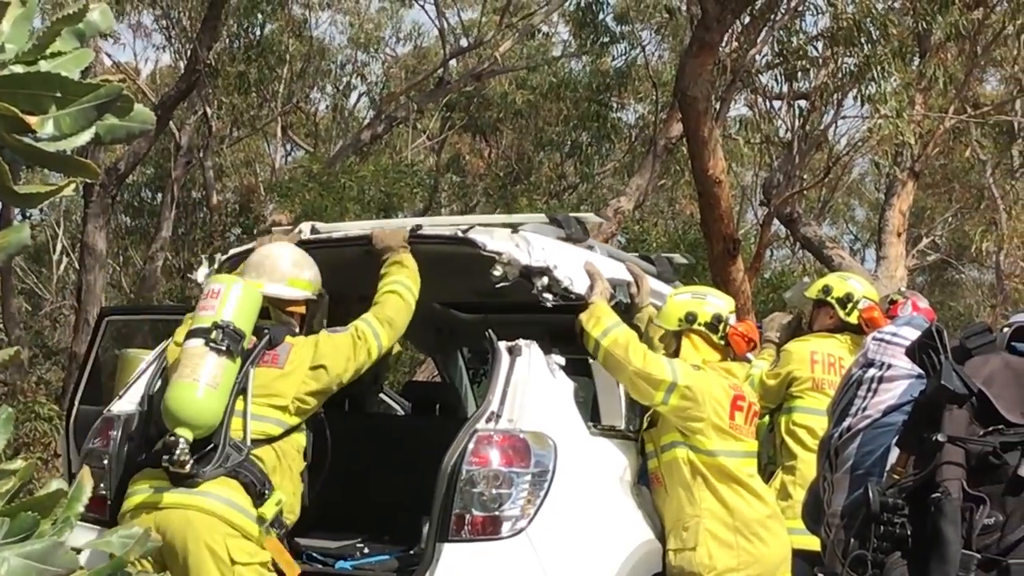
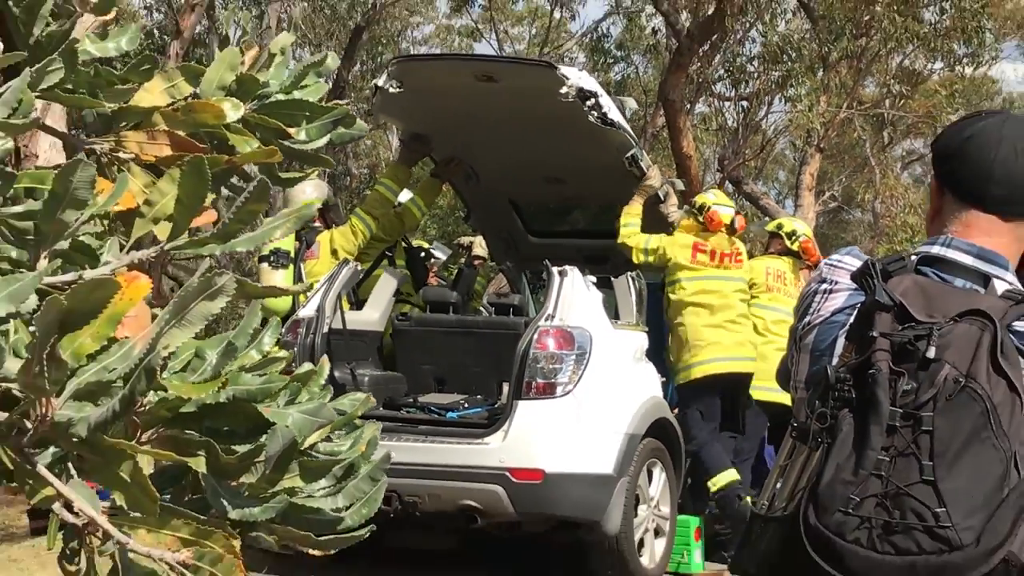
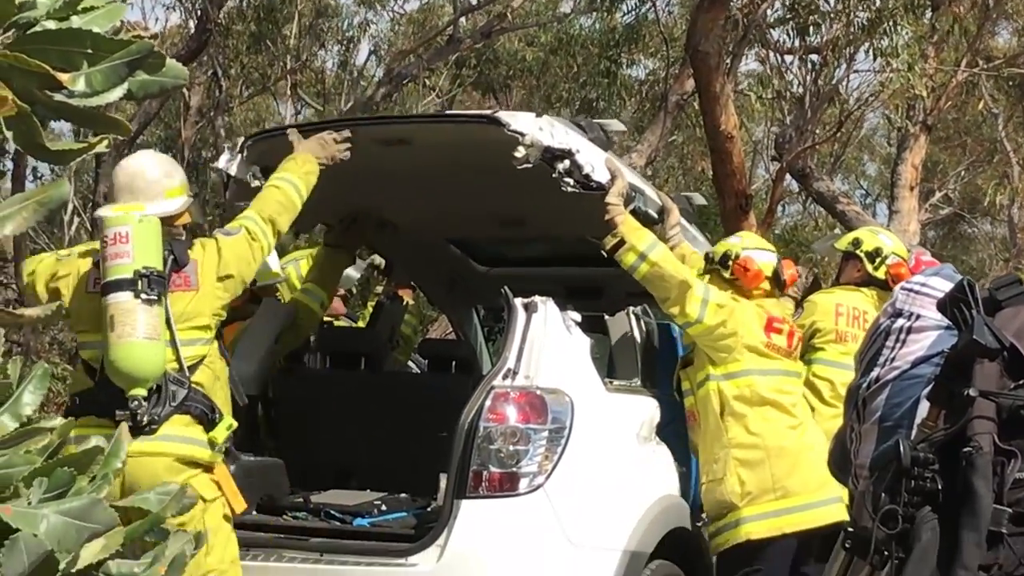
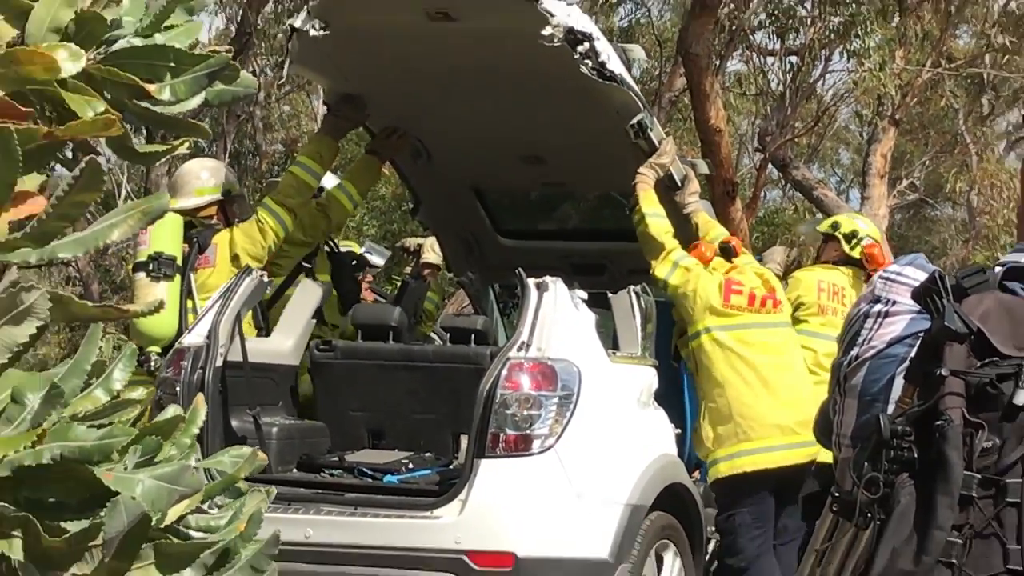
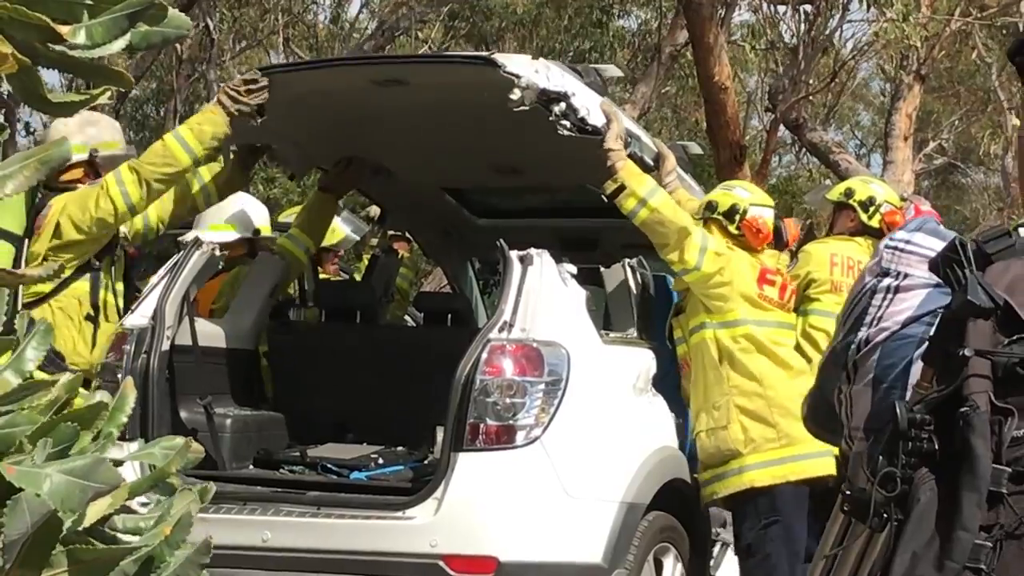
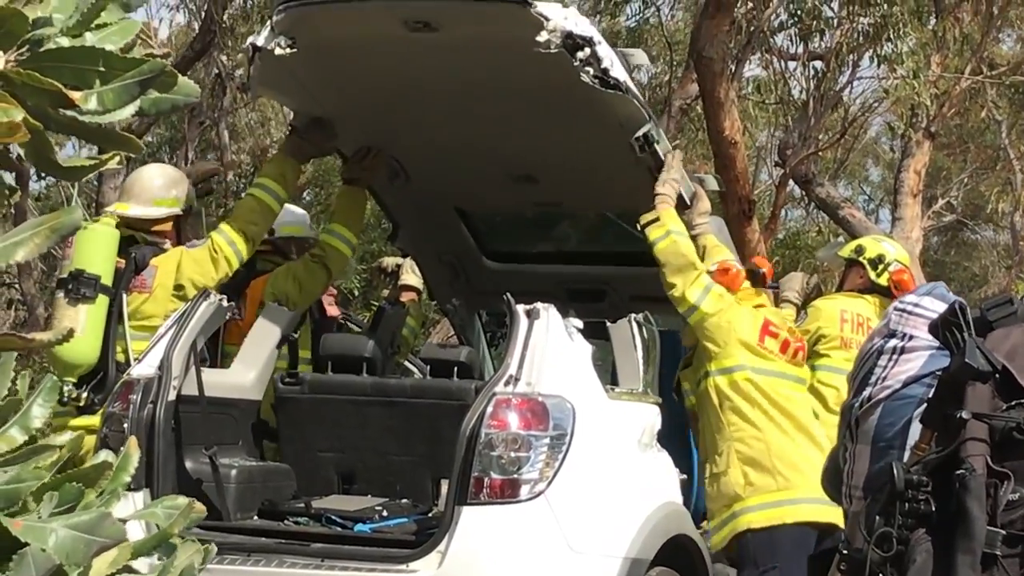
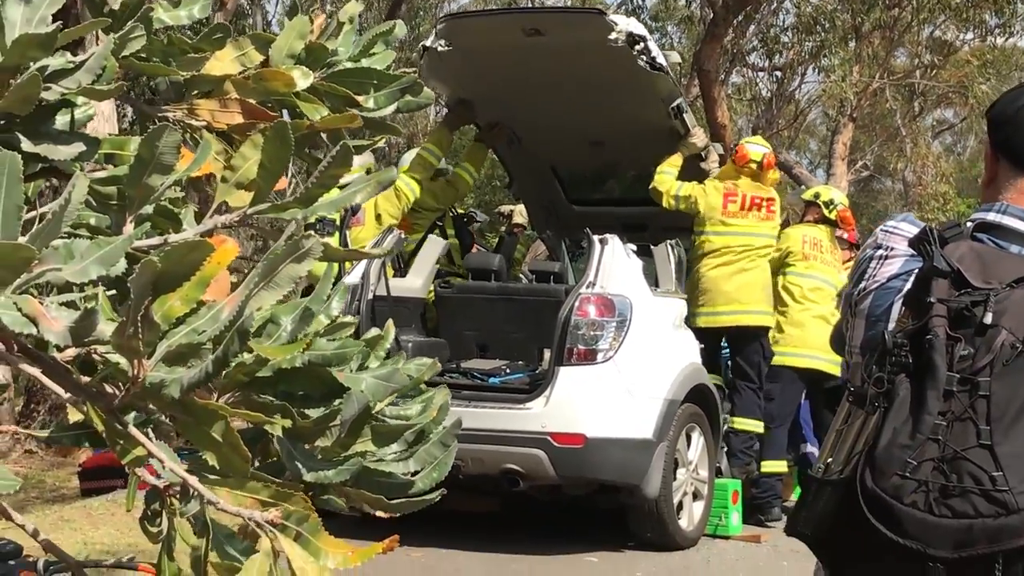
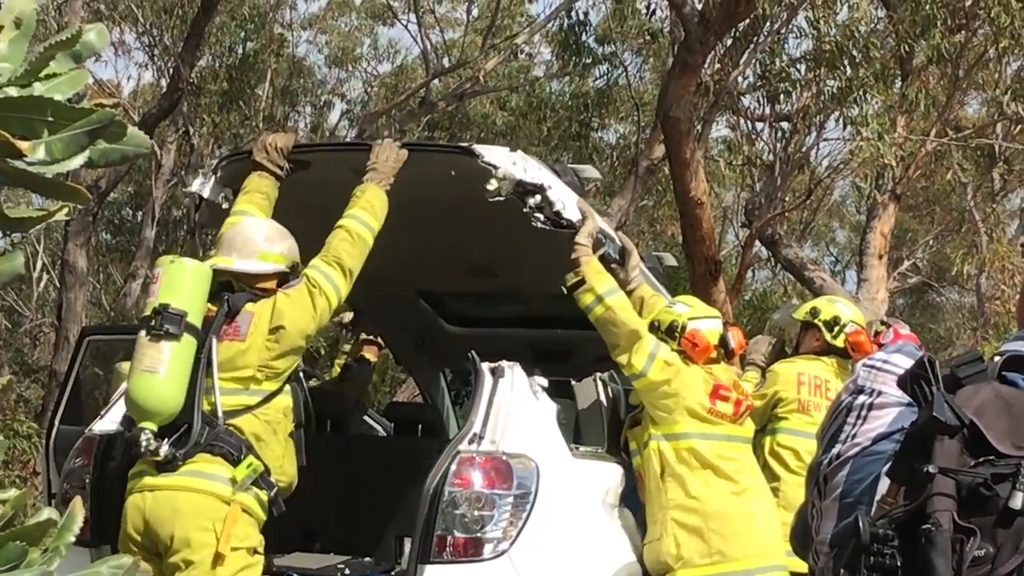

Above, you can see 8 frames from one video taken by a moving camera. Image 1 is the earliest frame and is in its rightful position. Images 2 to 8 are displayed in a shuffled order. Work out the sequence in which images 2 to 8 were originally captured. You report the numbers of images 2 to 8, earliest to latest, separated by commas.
8, 3, 5, 6, 4, 2, 7
